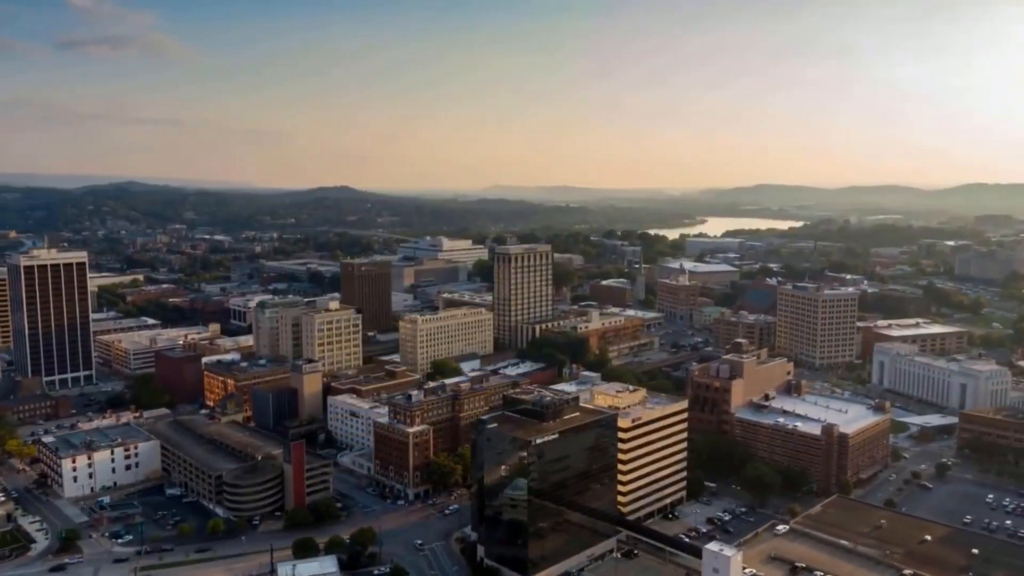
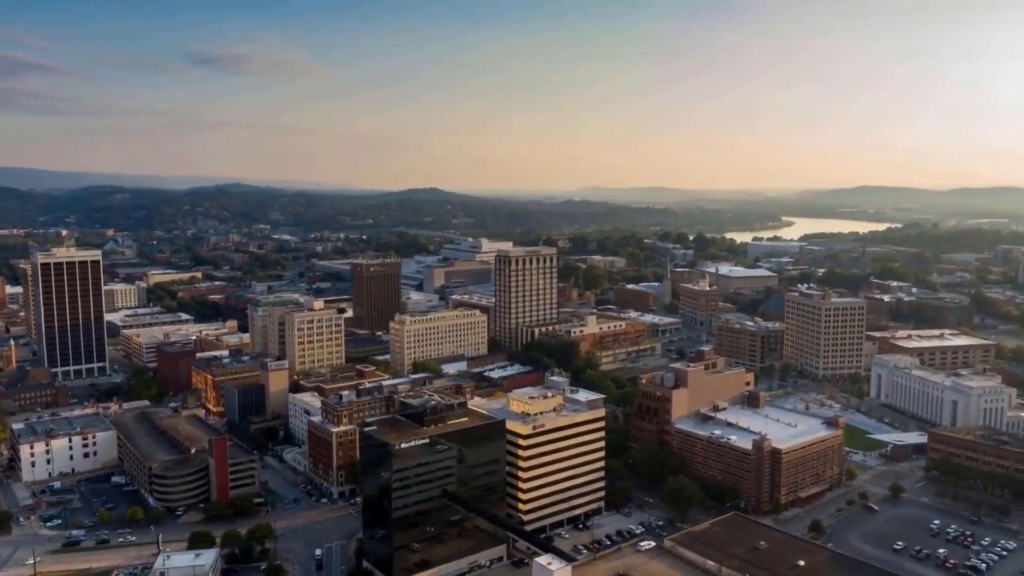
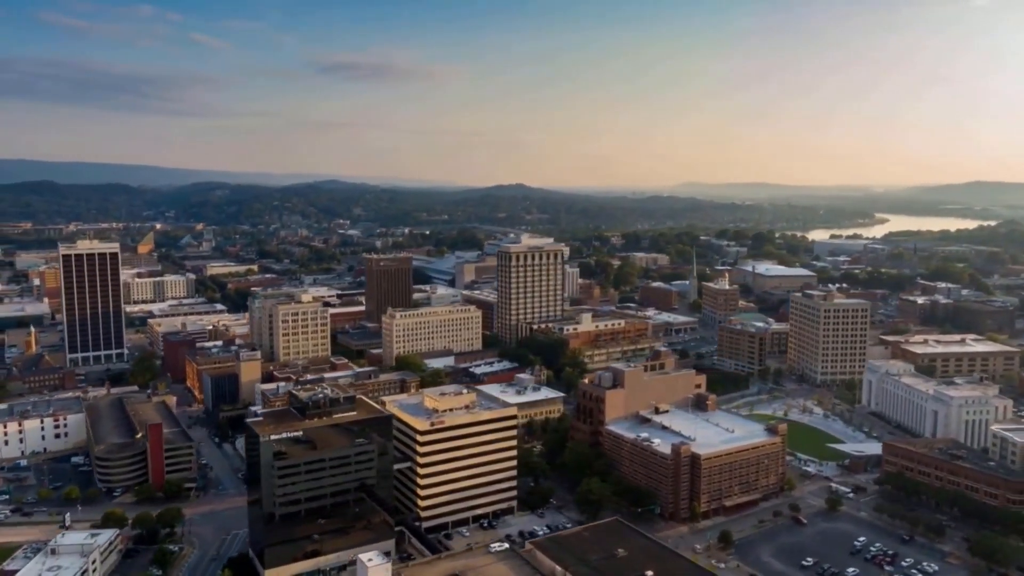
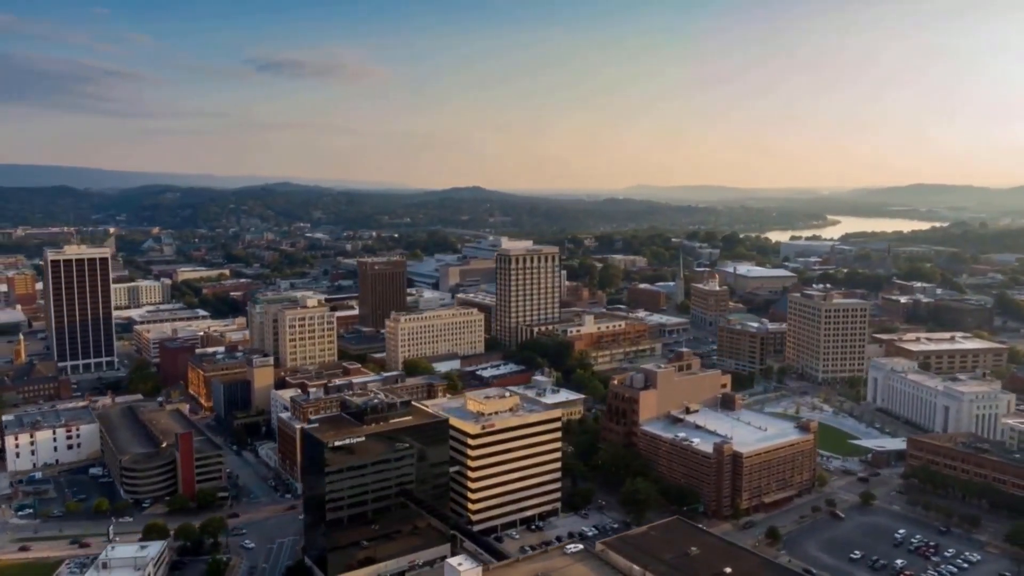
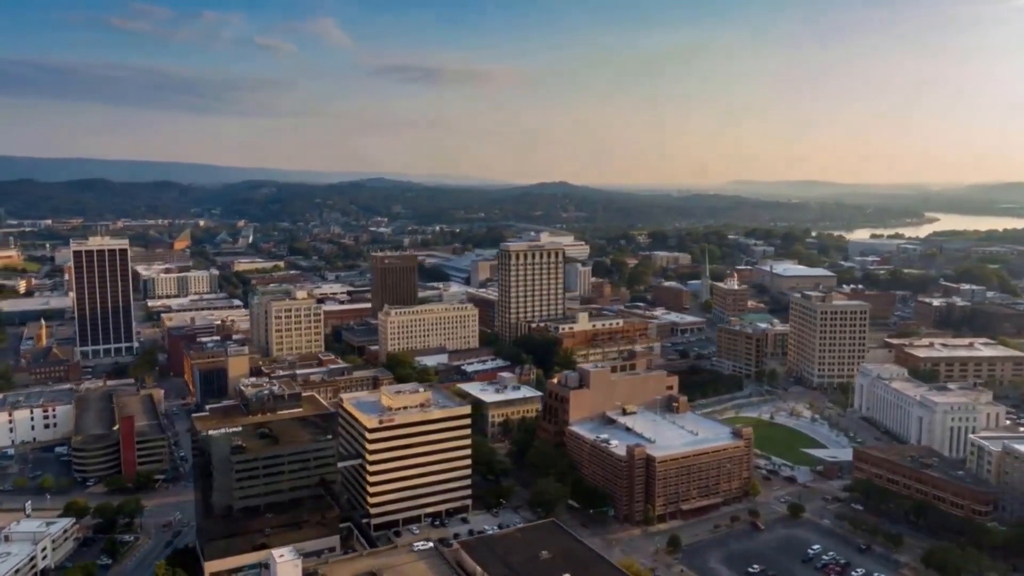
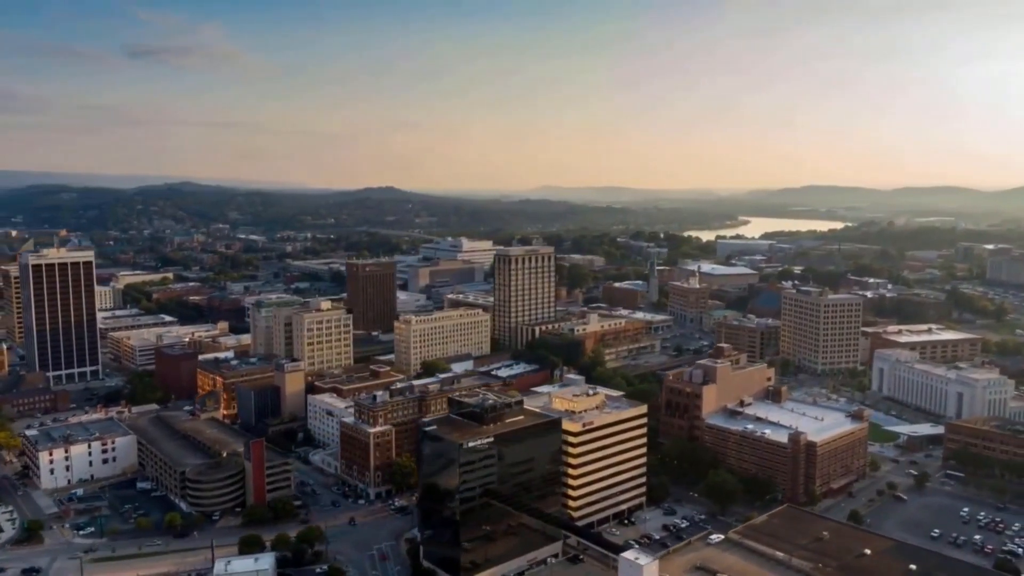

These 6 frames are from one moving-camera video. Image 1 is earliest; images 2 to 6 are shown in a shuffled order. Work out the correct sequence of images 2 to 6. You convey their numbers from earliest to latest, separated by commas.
6, 2, 4, 3, 5
